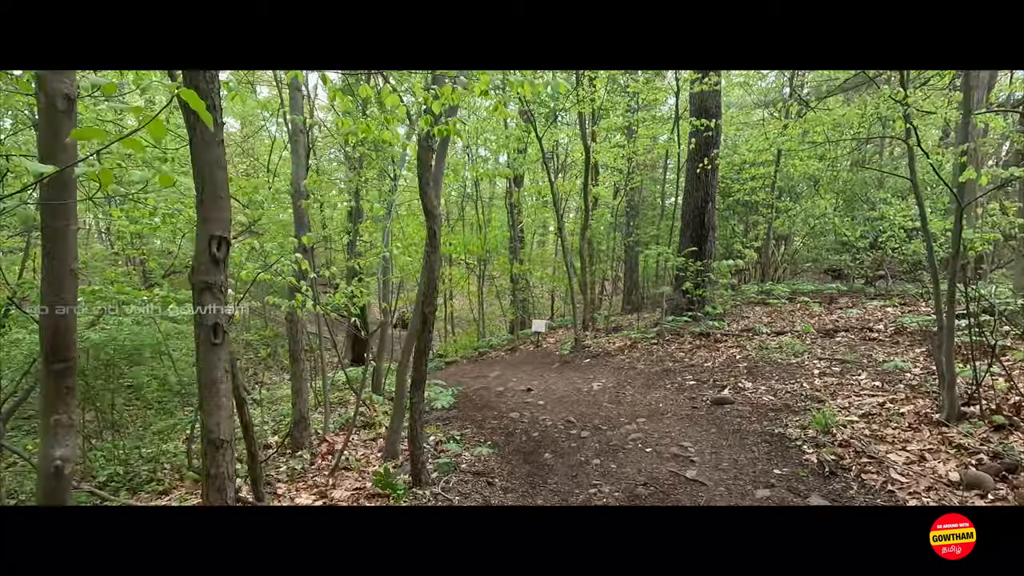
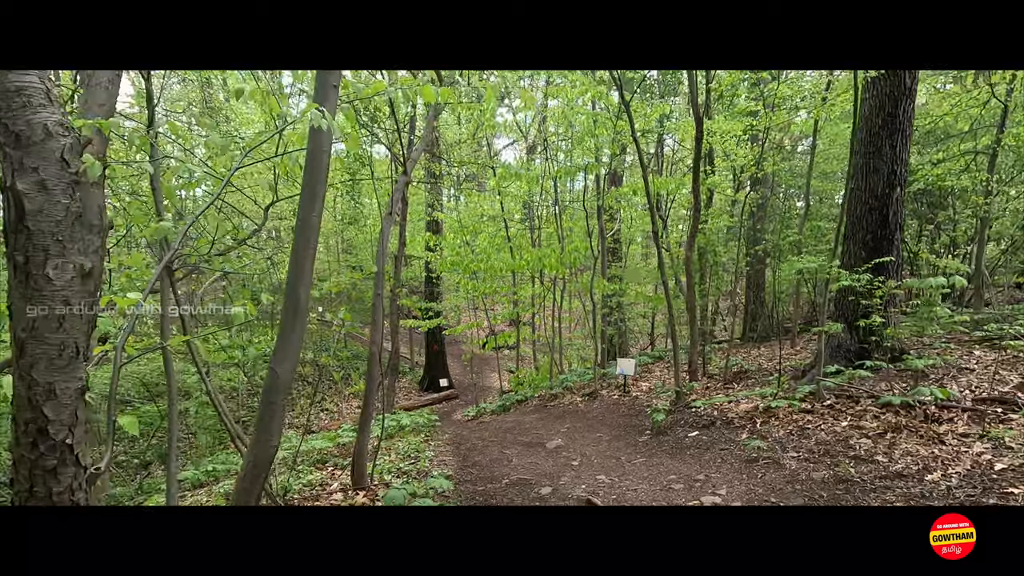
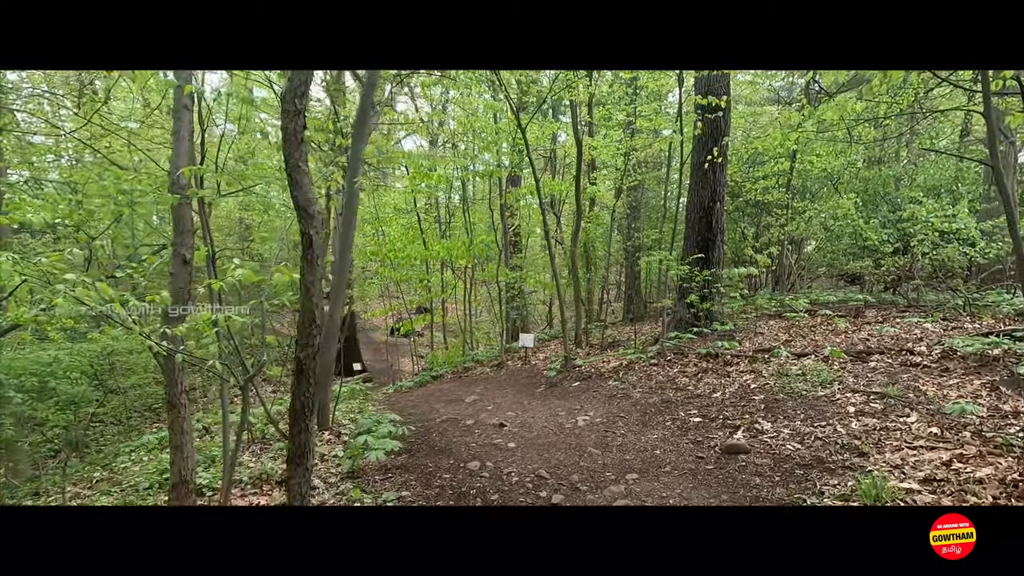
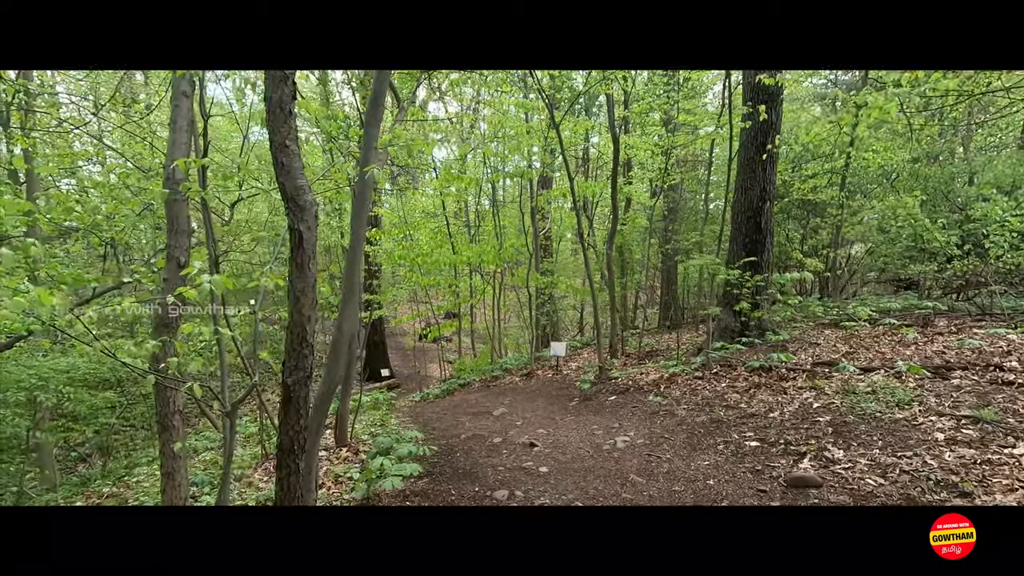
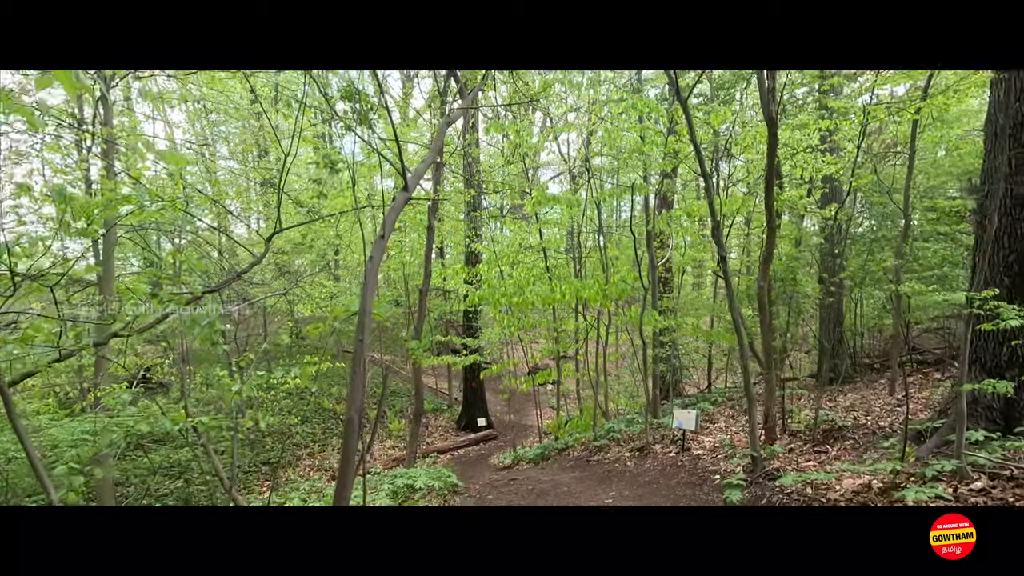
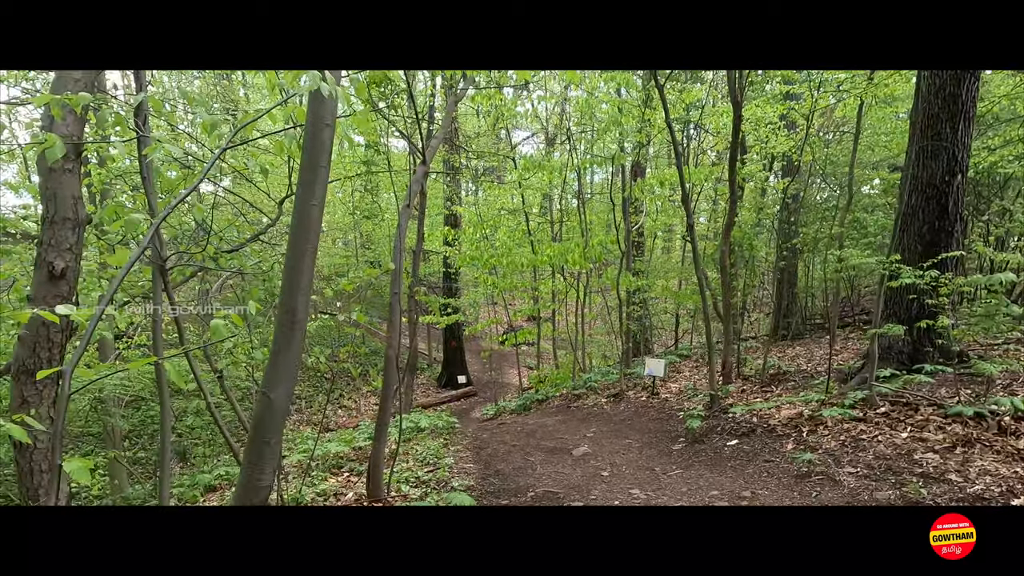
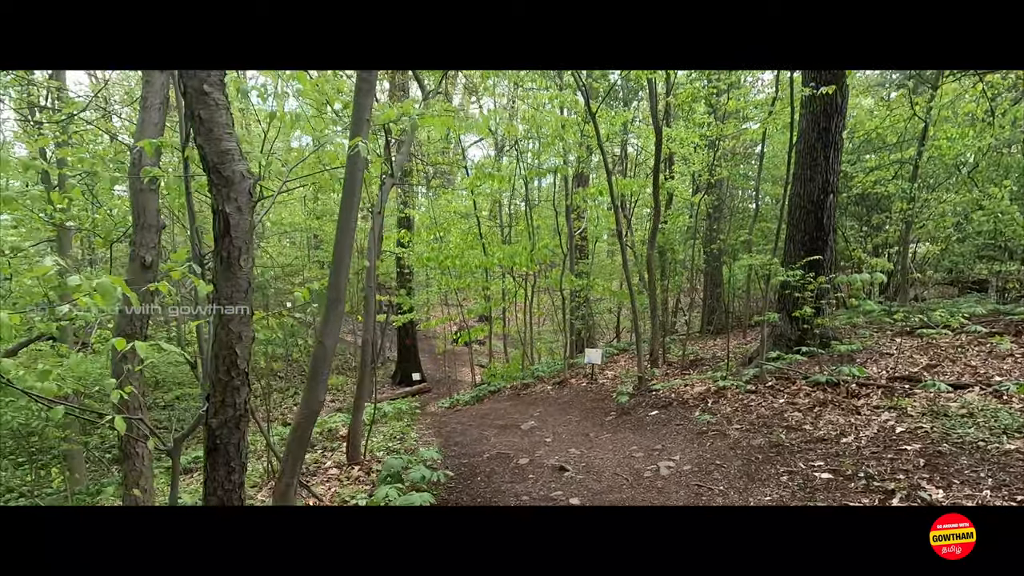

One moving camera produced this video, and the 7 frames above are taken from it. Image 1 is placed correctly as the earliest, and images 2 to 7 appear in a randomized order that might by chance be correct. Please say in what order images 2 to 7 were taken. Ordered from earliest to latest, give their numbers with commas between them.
3, 4, 7, 2, 6, 5
